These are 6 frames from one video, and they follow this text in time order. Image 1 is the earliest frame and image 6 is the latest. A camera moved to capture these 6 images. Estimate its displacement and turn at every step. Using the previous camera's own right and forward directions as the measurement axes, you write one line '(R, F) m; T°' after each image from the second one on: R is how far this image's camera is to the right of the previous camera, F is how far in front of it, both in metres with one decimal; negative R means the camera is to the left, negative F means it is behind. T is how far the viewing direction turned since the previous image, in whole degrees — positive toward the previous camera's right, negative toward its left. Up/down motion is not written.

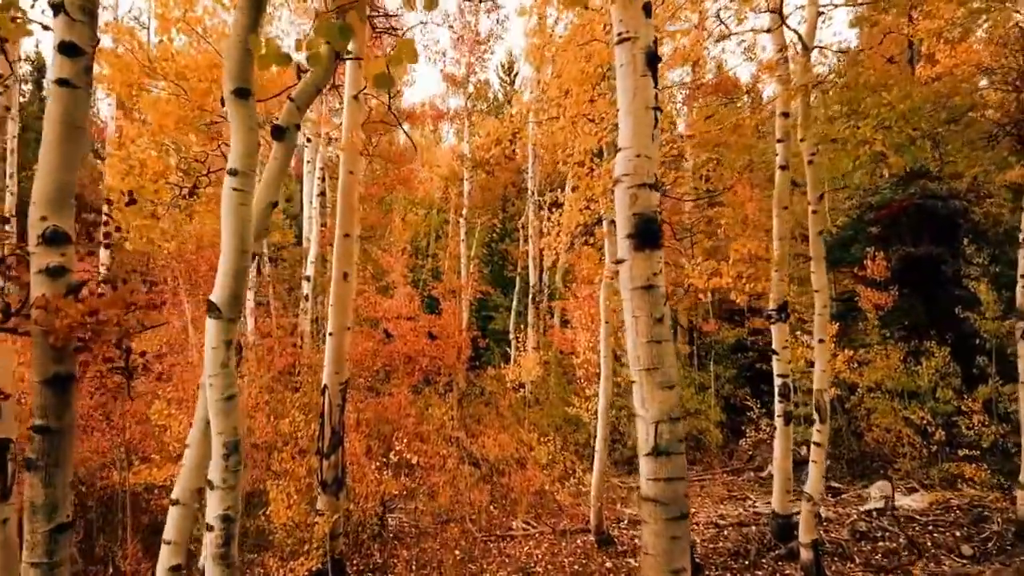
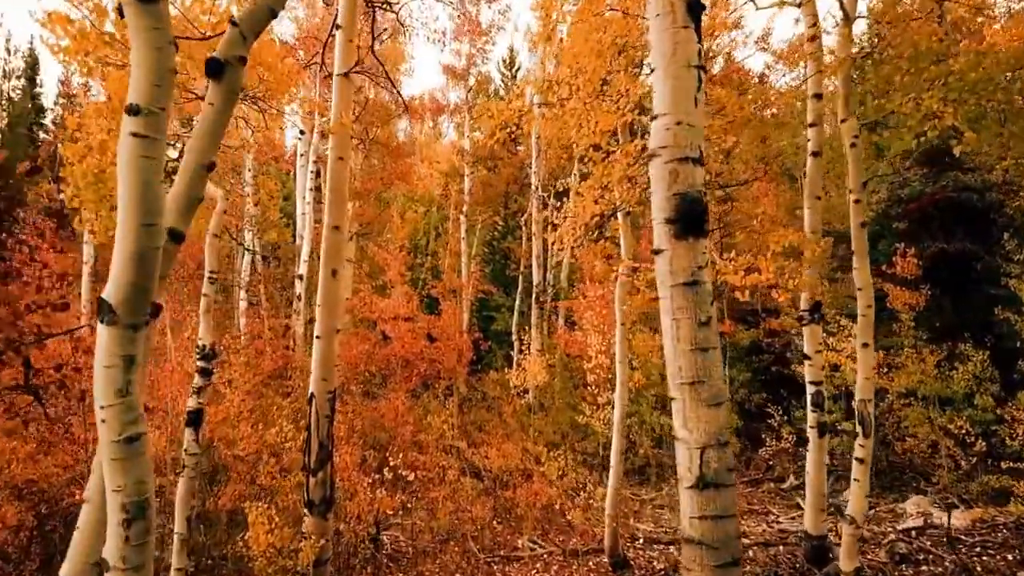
(-0.1, +0.9) m; 0°
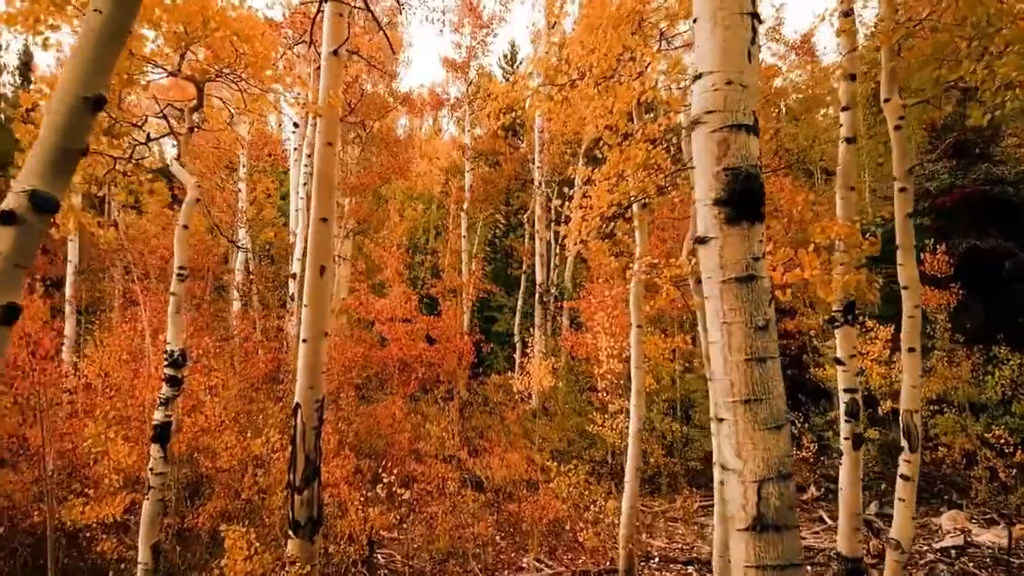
(-0.1, +0.7) m; 0°
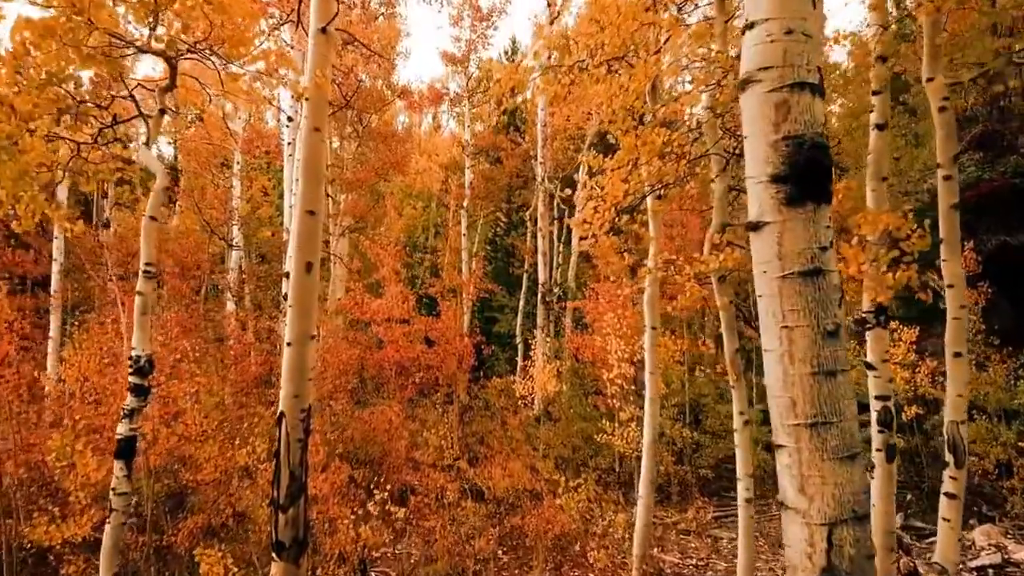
(0.0, +0.6) m; 0°
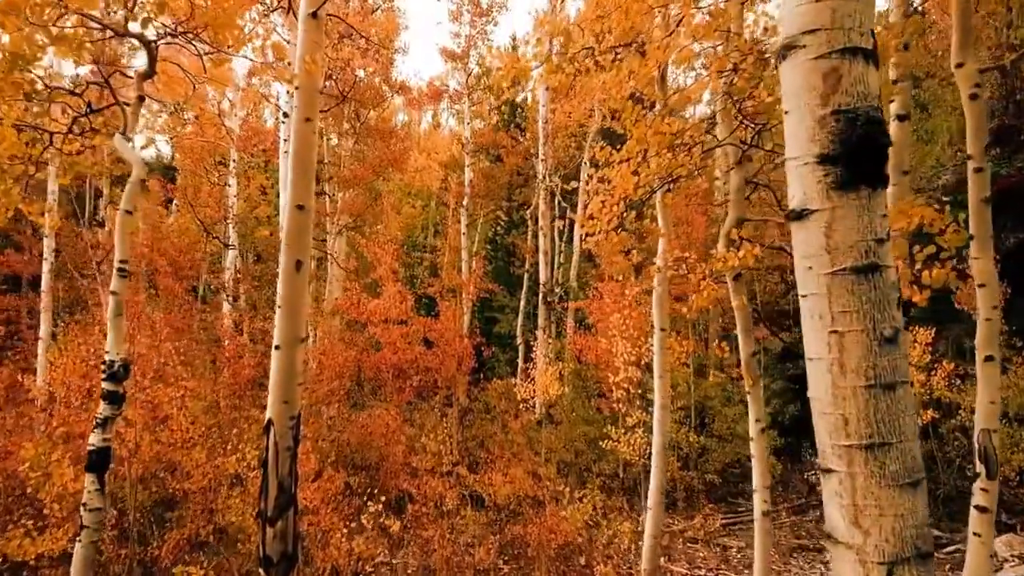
(0.0, +0.4) m; 0°
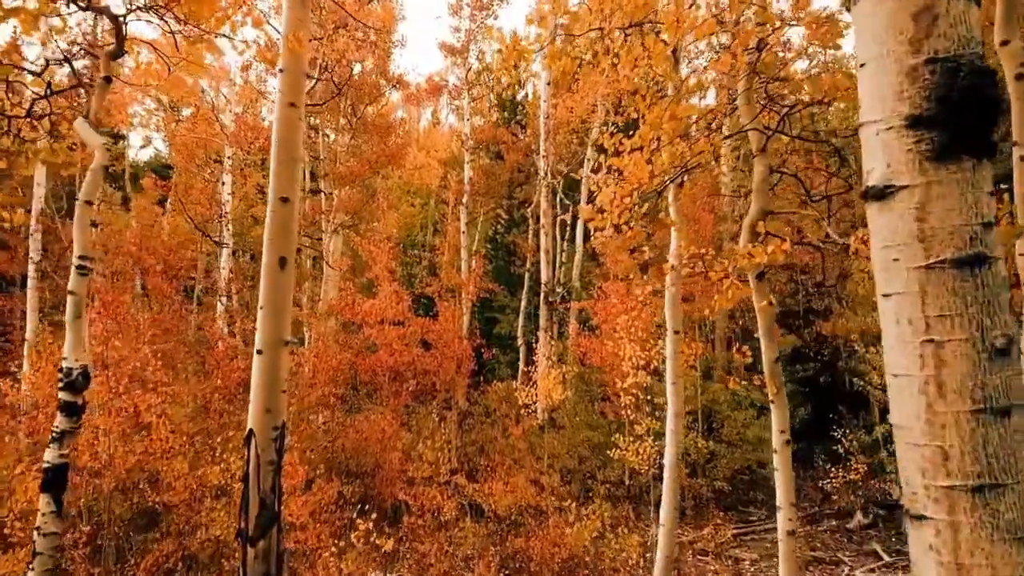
(0.0, +0.5) m; 0°
